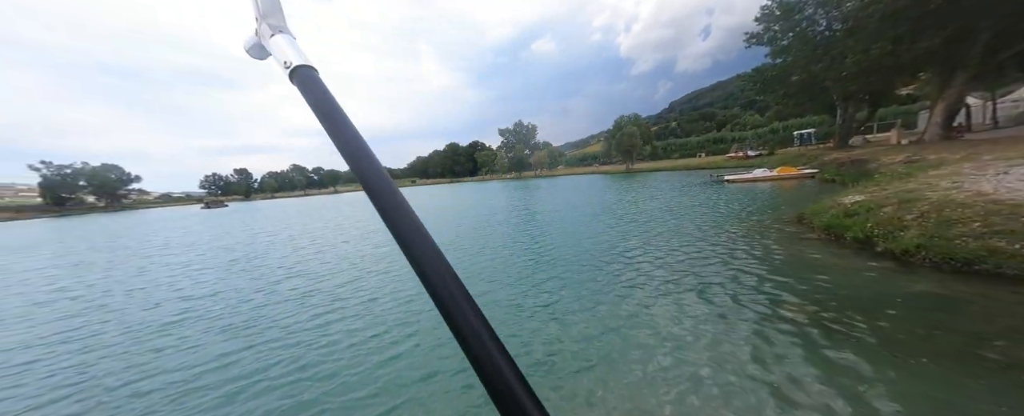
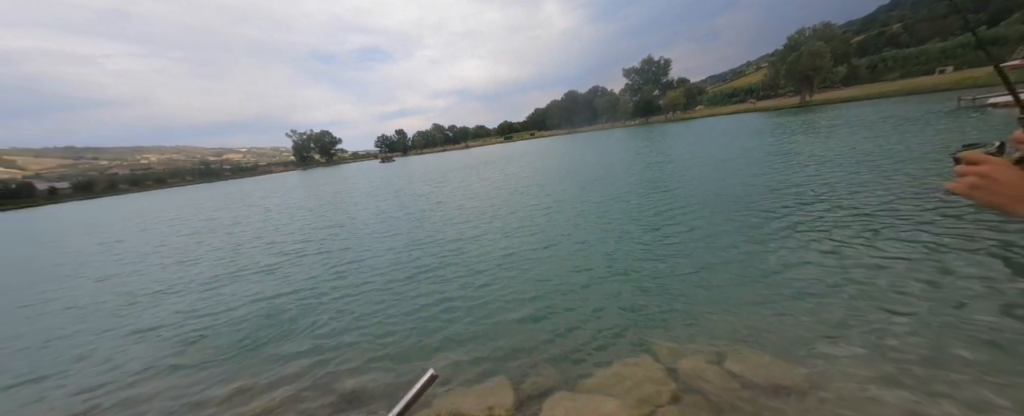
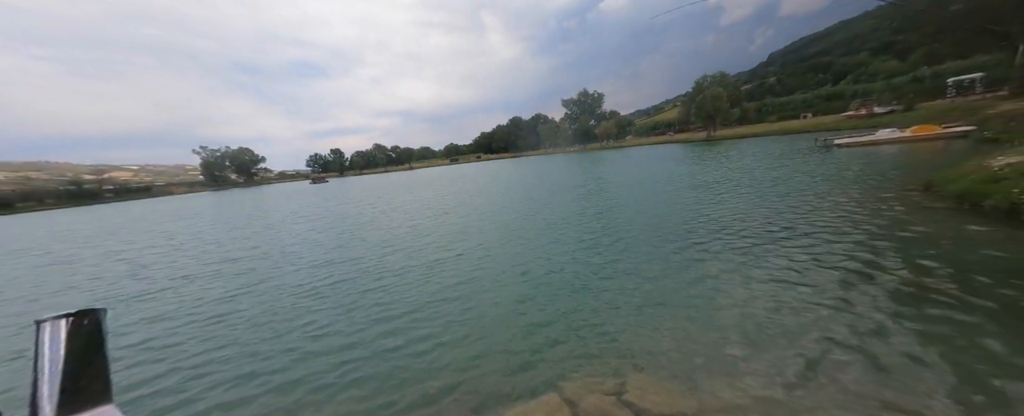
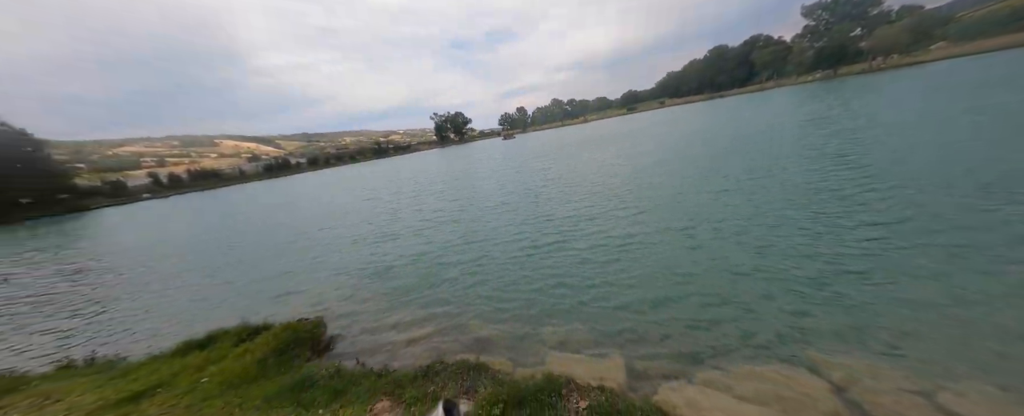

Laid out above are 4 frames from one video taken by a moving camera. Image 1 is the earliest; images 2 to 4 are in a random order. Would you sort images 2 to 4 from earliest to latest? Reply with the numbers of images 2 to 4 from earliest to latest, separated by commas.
3, 2, 4
